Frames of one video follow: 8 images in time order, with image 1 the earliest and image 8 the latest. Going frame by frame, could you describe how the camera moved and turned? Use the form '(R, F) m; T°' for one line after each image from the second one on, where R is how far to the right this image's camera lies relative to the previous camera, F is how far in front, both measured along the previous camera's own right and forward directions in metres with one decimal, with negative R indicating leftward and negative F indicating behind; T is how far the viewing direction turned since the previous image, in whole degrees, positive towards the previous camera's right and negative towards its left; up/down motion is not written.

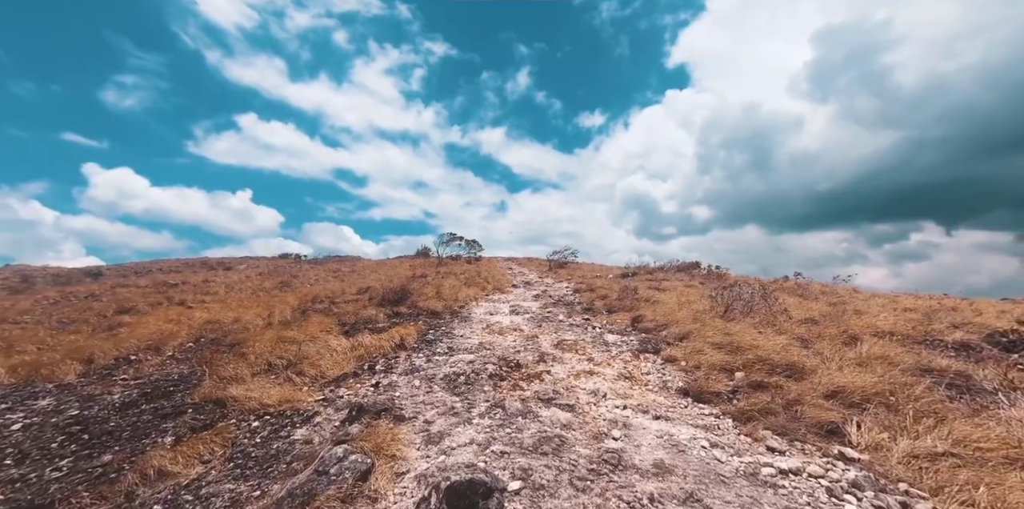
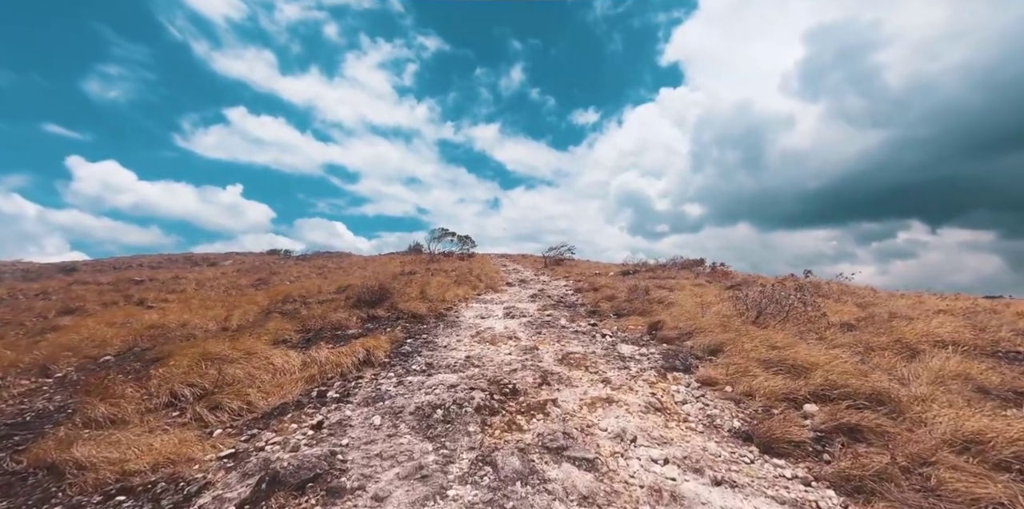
(0.0, +2.1) m; +1°
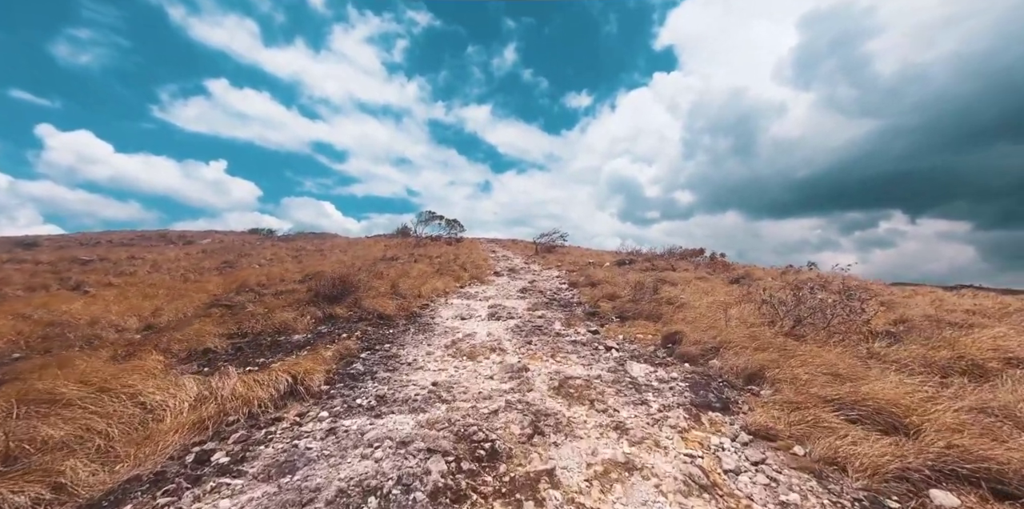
(+0.1, +2.2) m; +2°
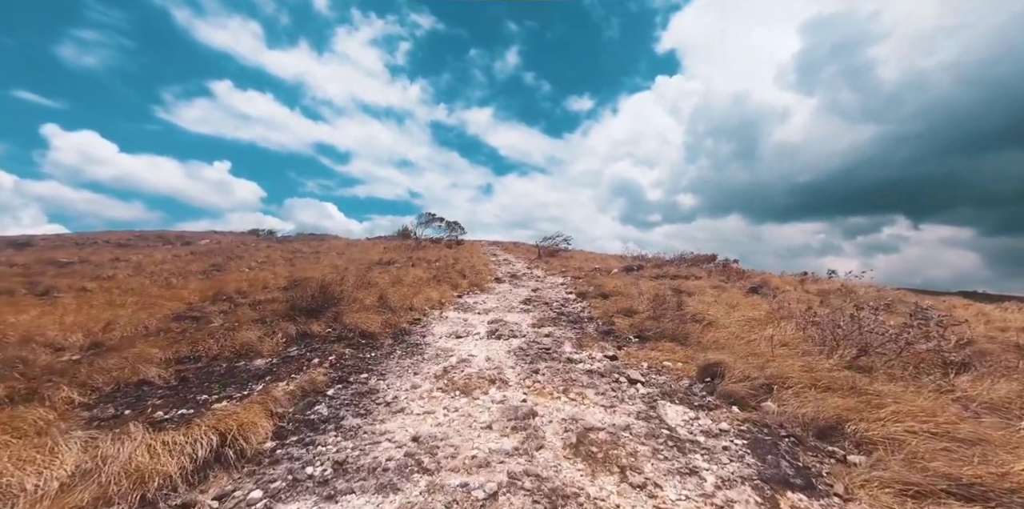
(-0.1, +1.6) m; 0°
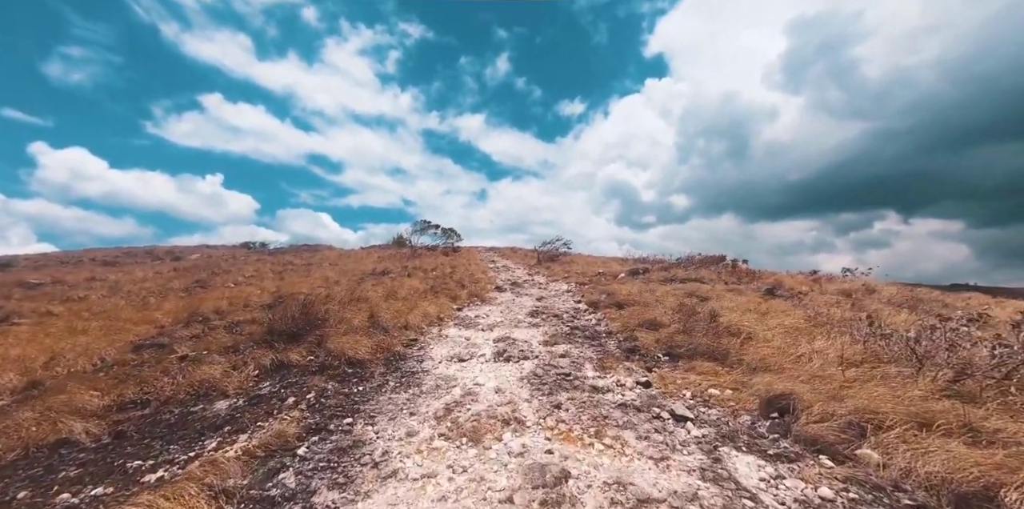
(-0.3, +1.4) m; +1°
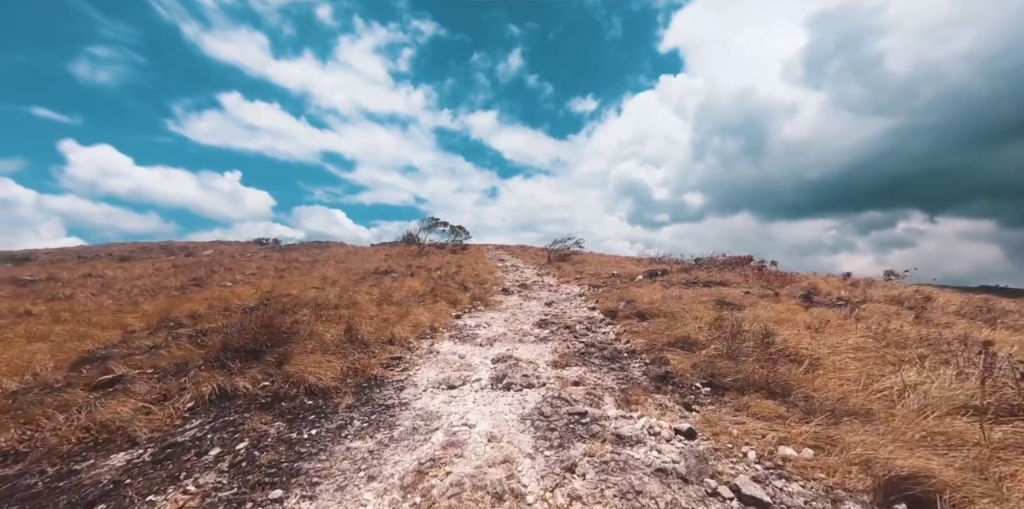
(+0.2, +1.8) m; -2°
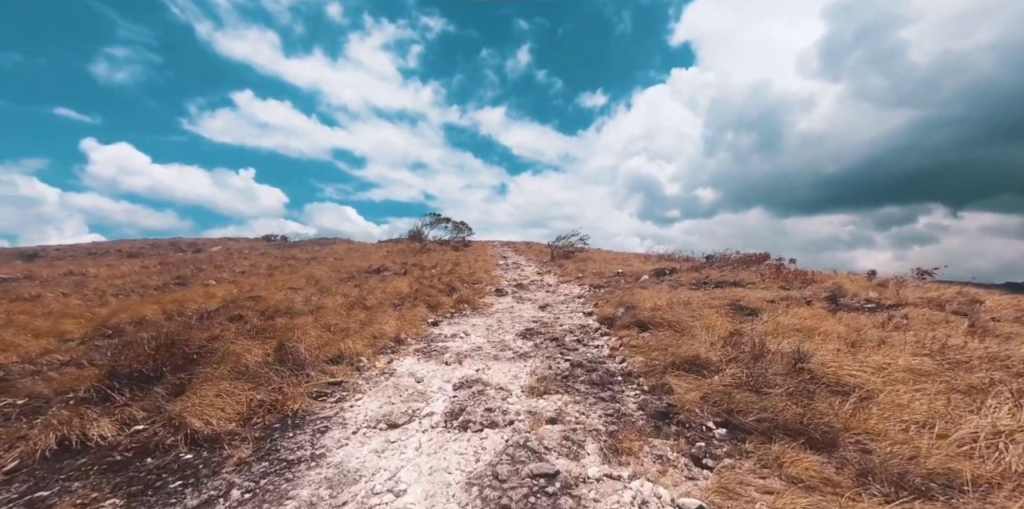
(+0.8, +1.7) m; -1°
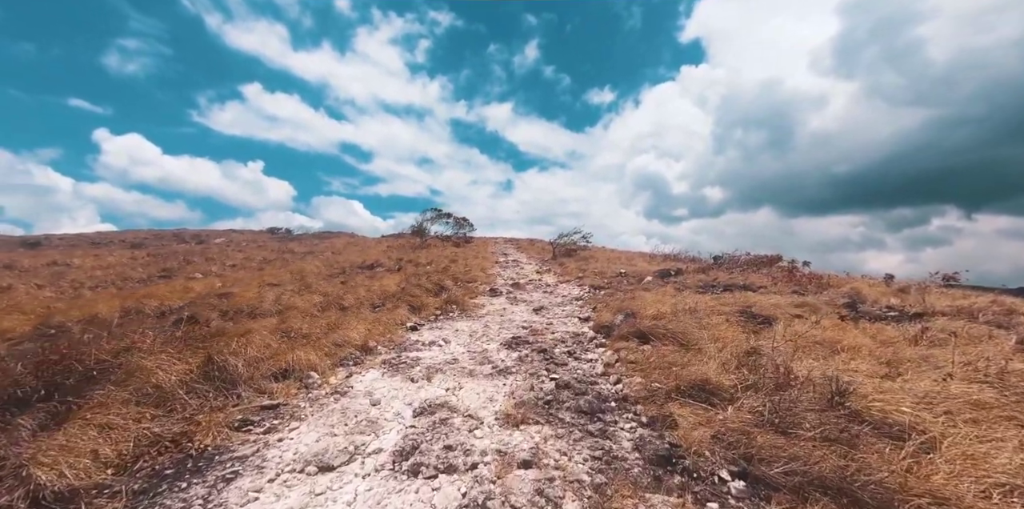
(+0.5, +1.3) m; -1°
